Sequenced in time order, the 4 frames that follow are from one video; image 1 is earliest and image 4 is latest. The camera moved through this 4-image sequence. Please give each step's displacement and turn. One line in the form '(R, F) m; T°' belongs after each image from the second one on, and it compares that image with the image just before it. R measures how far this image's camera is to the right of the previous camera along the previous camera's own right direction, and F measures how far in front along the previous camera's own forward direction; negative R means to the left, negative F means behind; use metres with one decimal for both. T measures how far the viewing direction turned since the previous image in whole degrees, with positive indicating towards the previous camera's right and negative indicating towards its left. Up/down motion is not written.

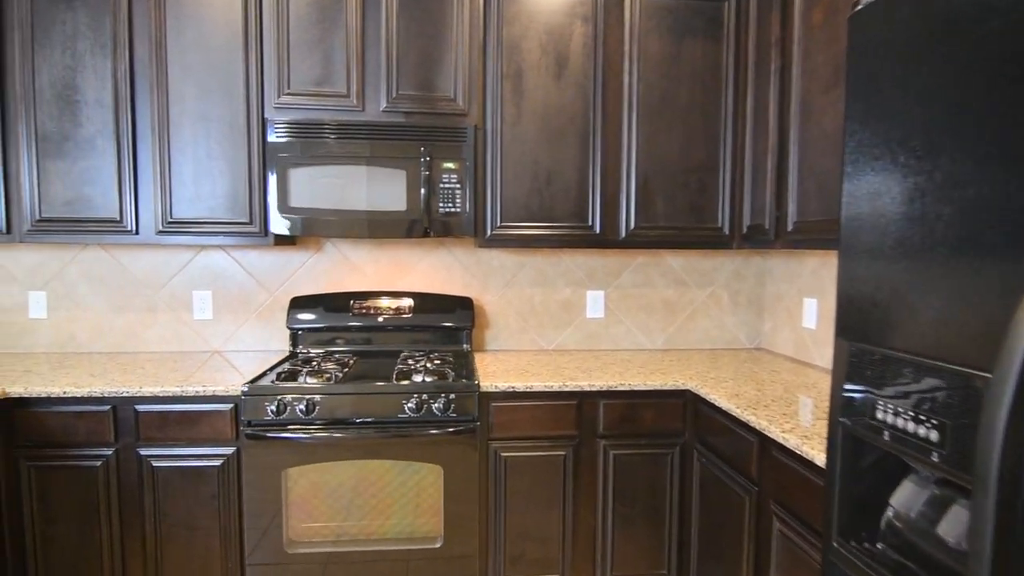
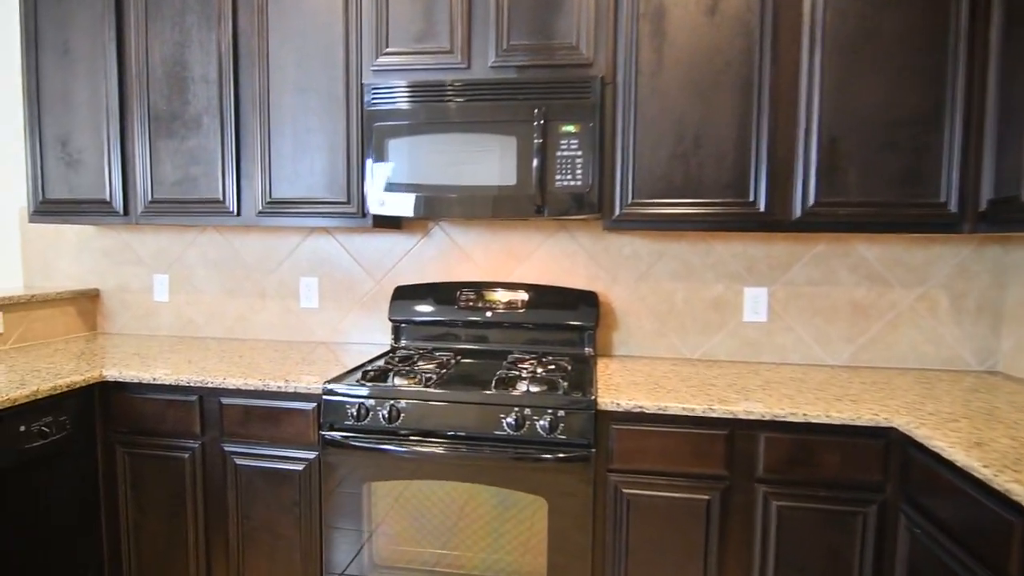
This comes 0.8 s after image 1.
(0.0, +0.4) m; -14°
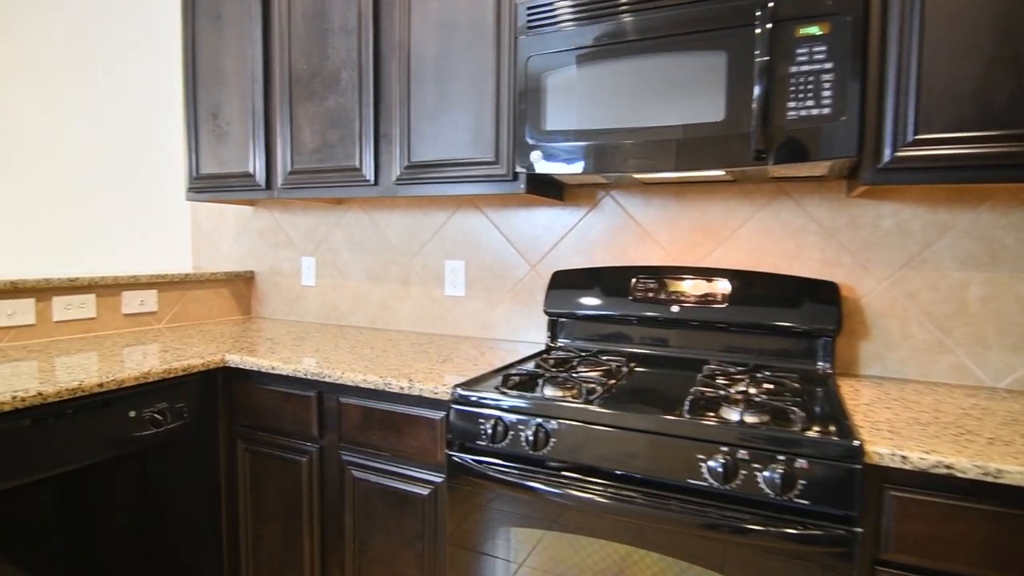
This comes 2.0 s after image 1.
(-0.1, +0.5) m; -16°
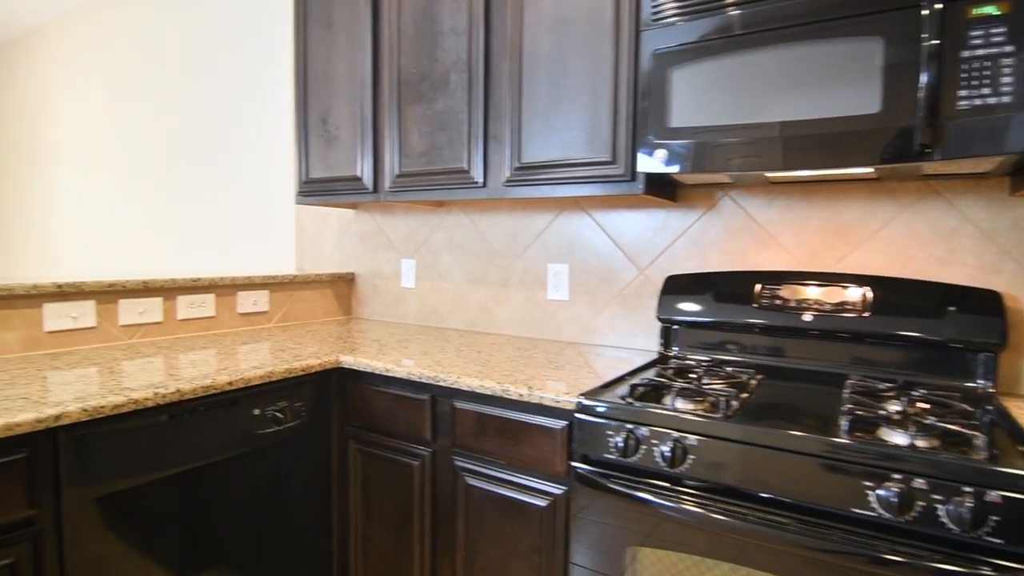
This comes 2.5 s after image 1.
(-0.1, 0.0) m; -6°
